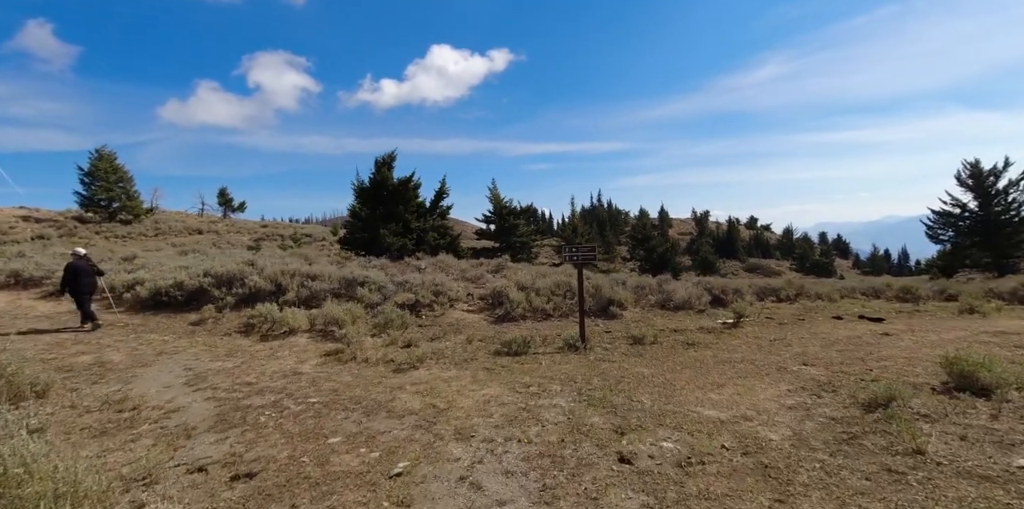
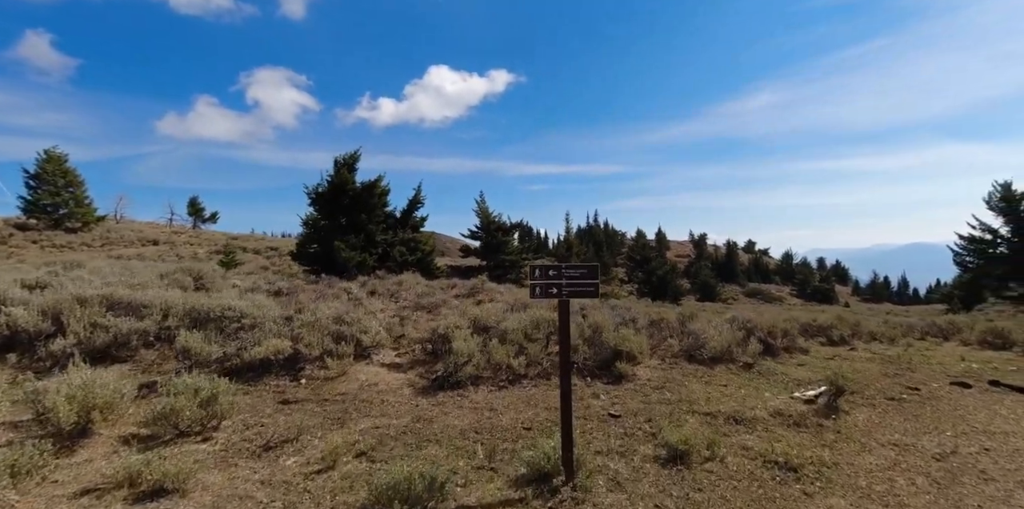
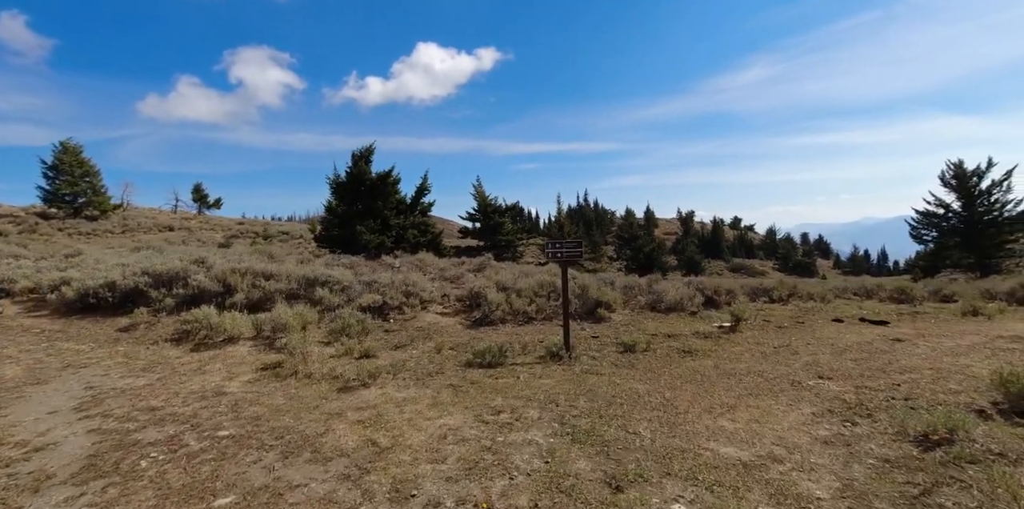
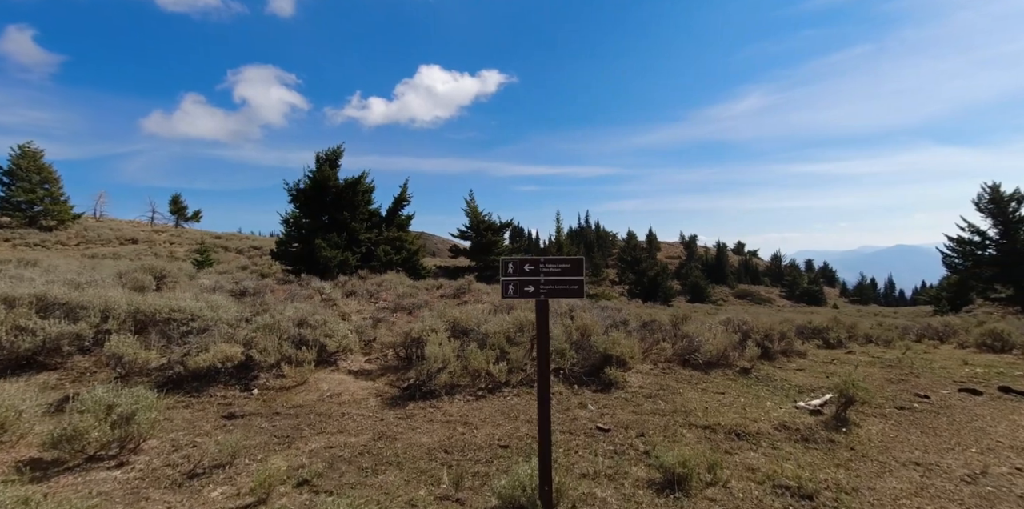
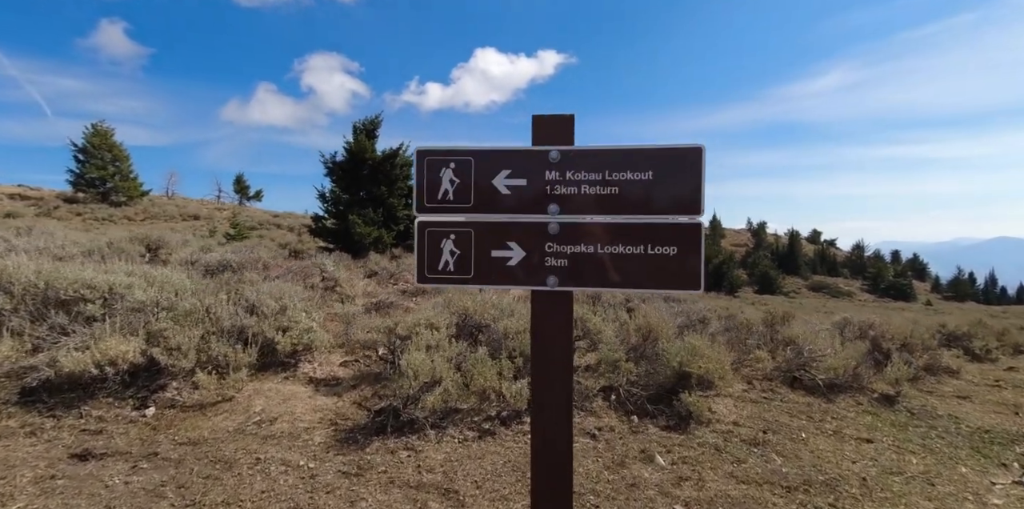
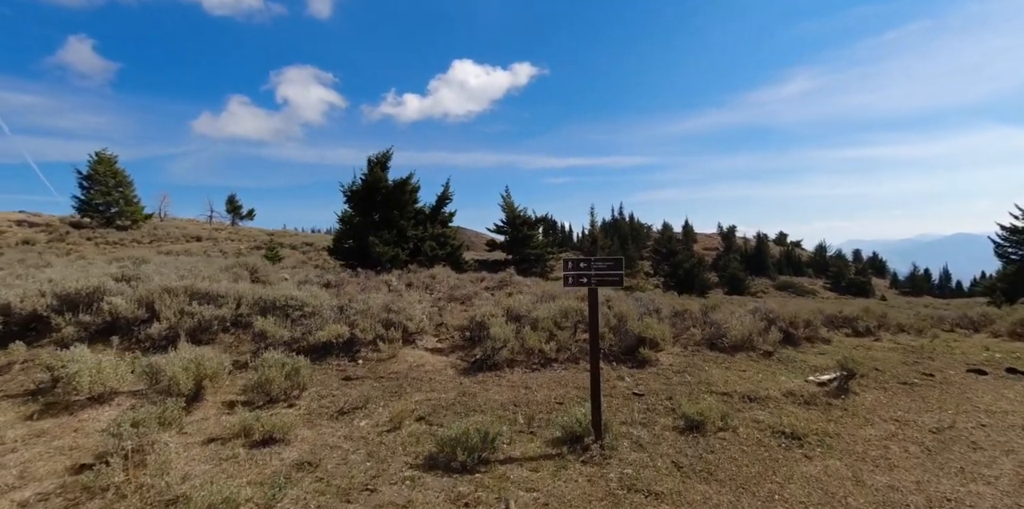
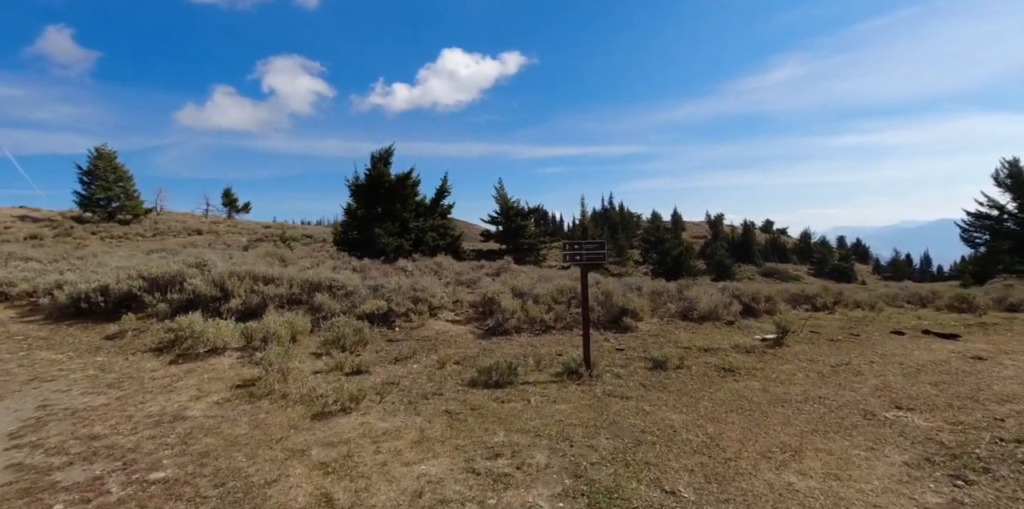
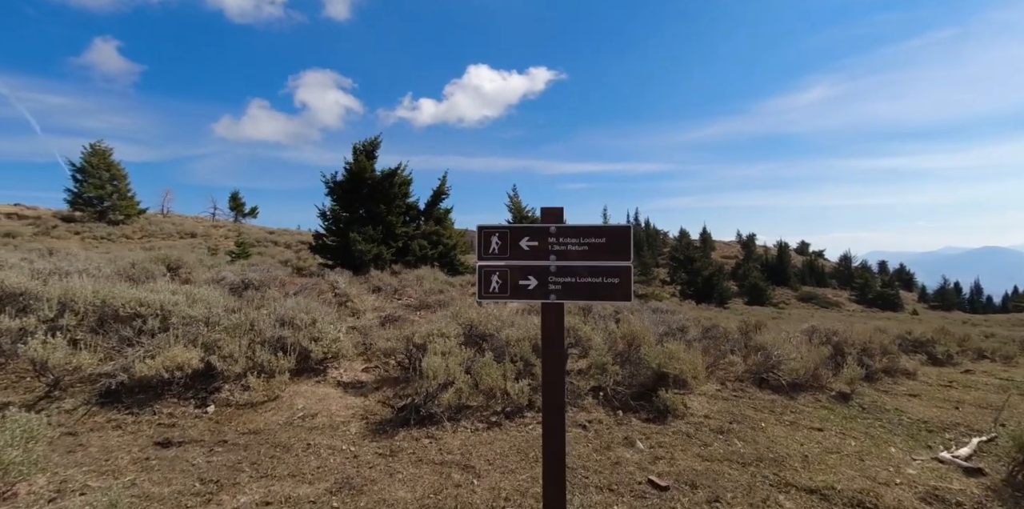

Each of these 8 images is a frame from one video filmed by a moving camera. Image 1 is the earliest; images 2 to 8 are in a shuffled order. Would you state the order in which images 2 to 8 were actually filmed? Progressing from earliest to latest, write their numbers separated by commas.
3, 7, 6, 2, 4, 8, 5
